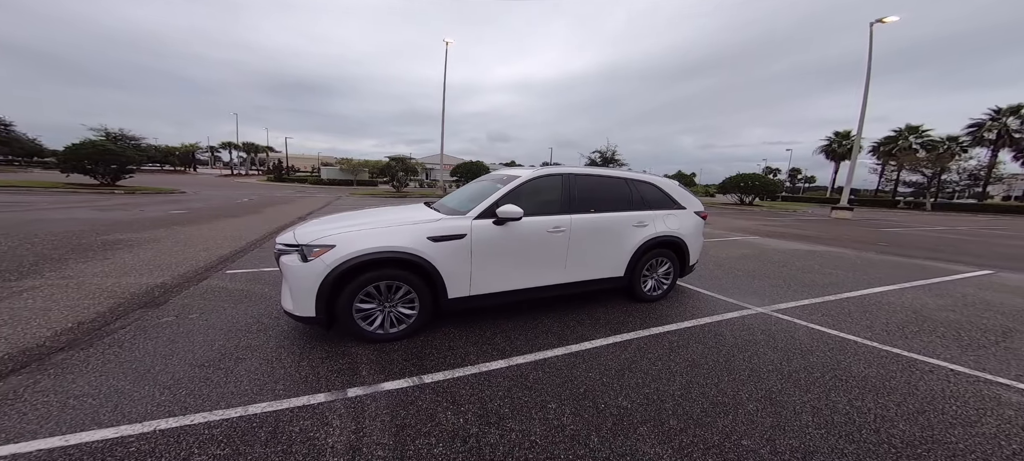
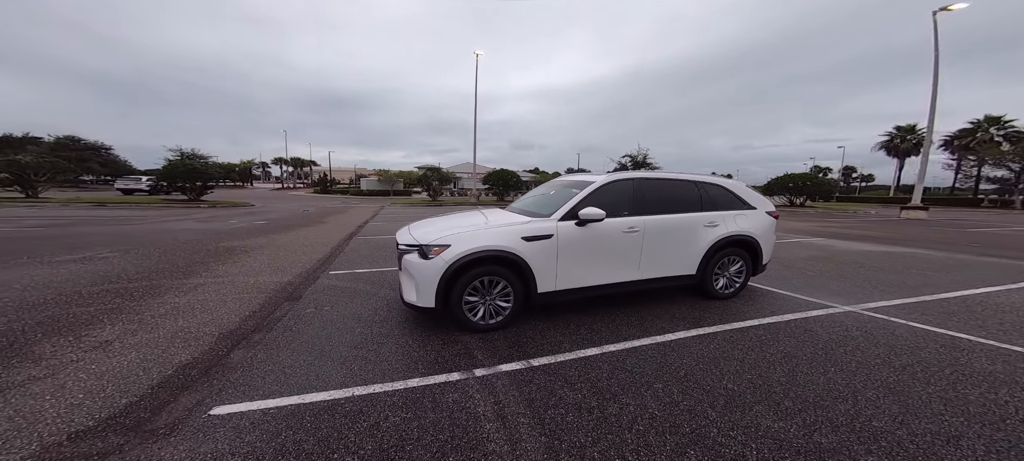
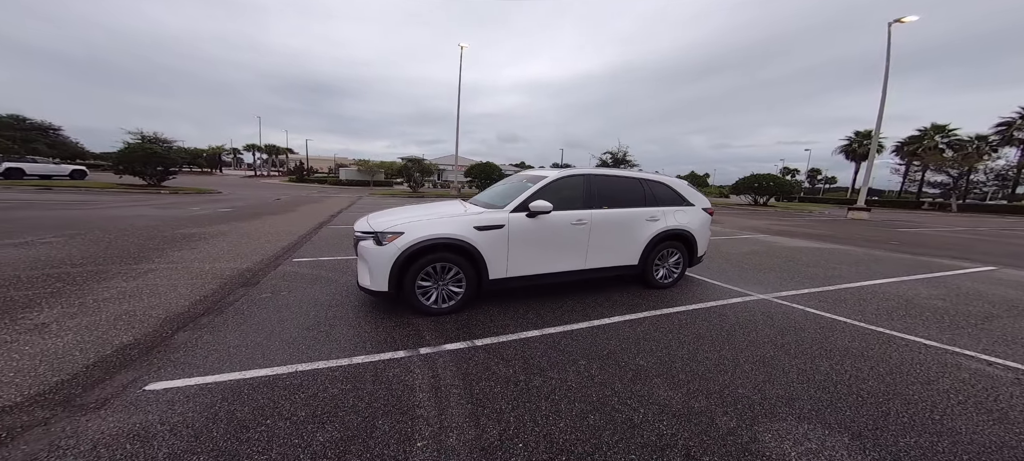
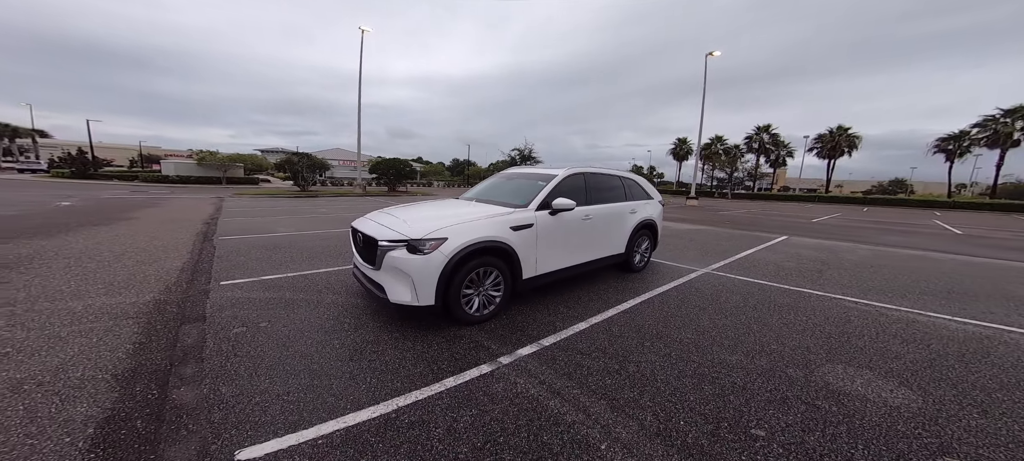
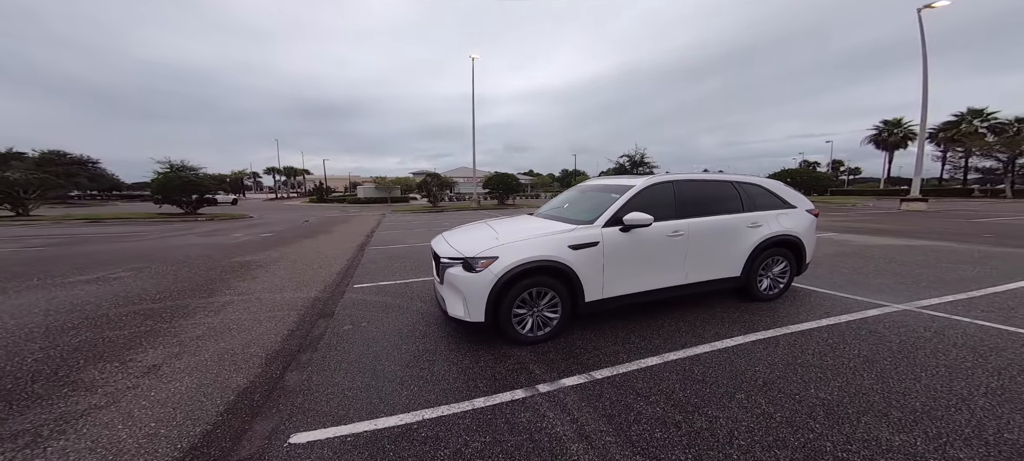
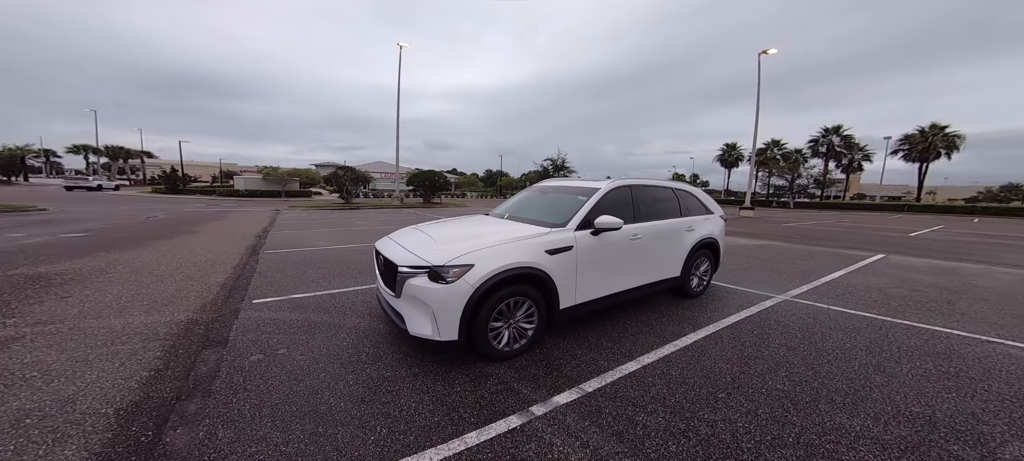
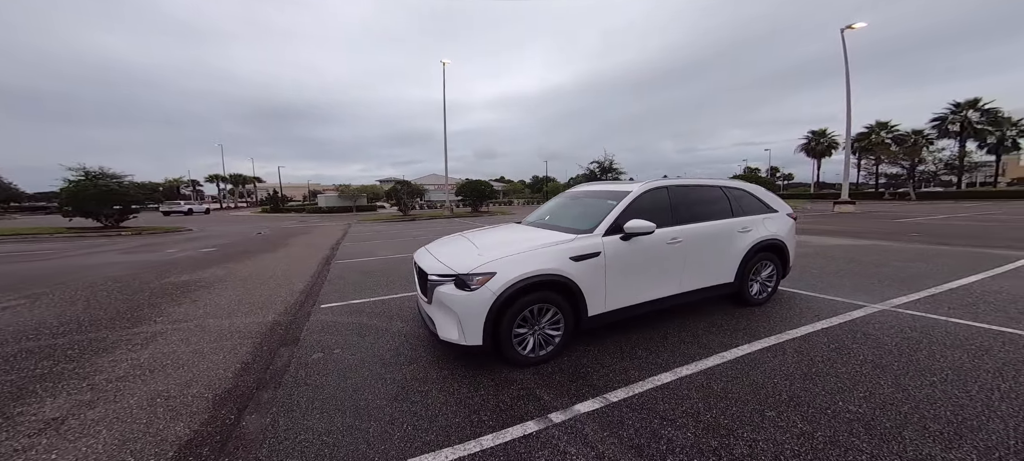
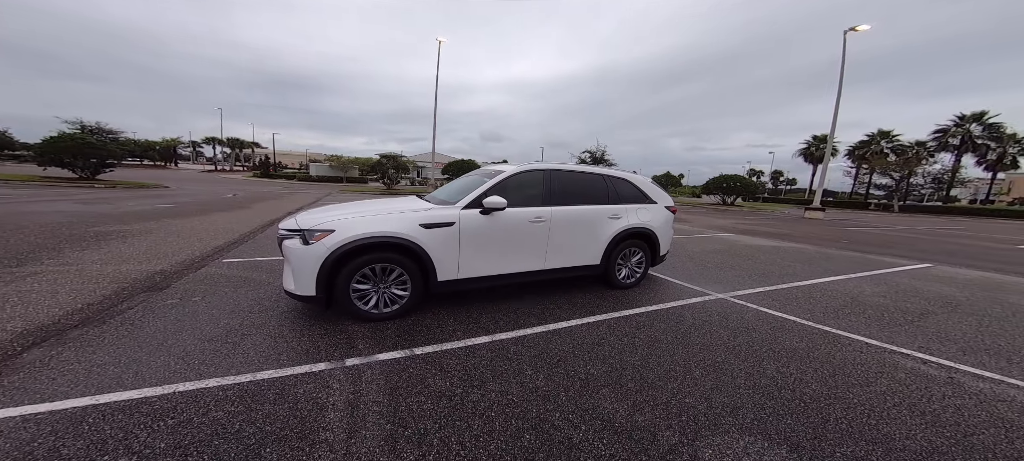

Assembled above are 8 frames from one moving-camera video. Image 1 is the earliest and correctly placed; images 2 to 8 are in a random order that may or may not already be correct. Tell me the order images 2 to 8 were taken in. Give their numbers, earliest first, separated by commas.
8, 3, 2, 5, 7, 6, 4
